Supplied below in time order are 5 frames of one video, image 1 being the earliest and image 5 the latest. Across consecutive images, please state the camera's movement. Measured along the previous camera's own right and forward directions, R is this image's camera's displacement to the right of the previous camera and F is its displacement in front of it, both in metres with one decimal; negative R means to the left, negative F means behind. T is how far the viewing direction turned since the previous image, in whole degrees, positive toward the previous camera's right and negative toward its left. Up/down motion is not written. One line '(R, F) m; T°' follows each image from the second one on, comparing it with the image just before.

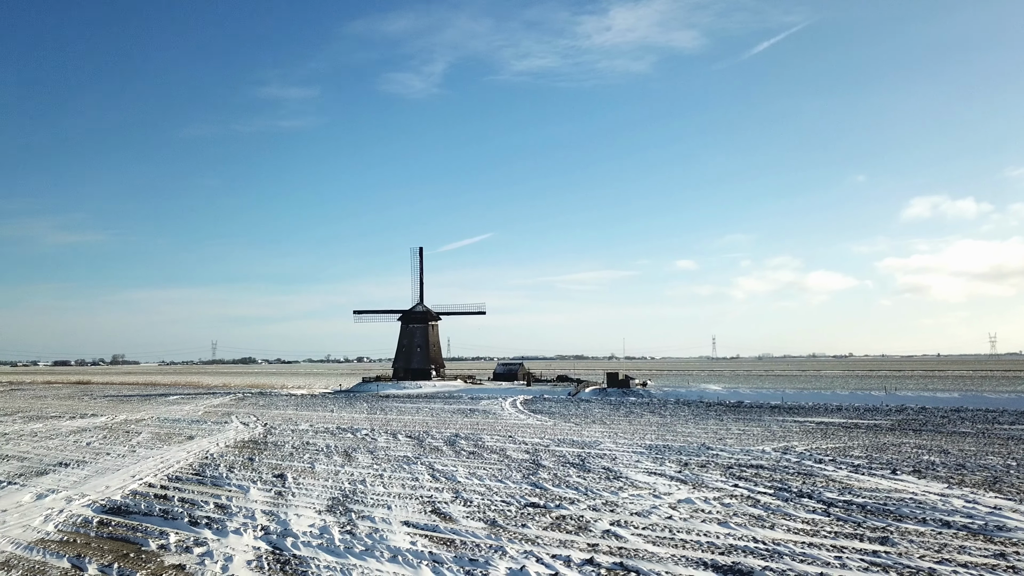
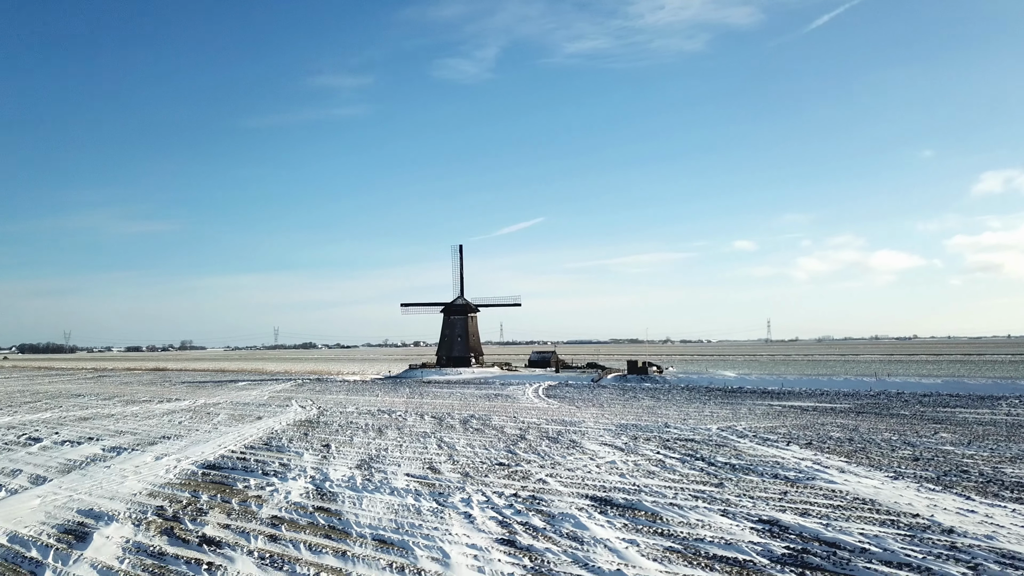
(+1.8, -3.2) m; -5°
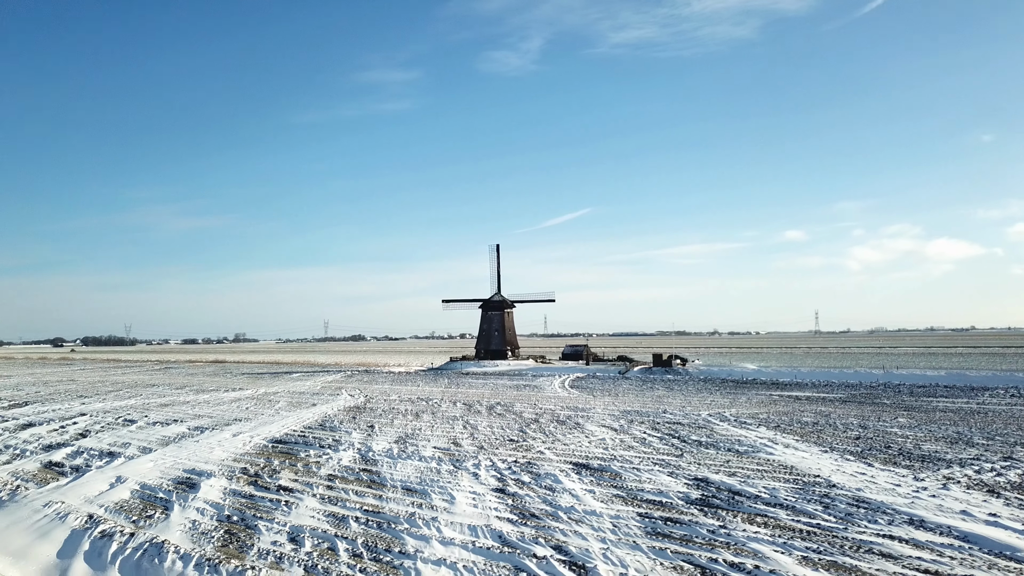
(+1.0, -2.5) m; -4°
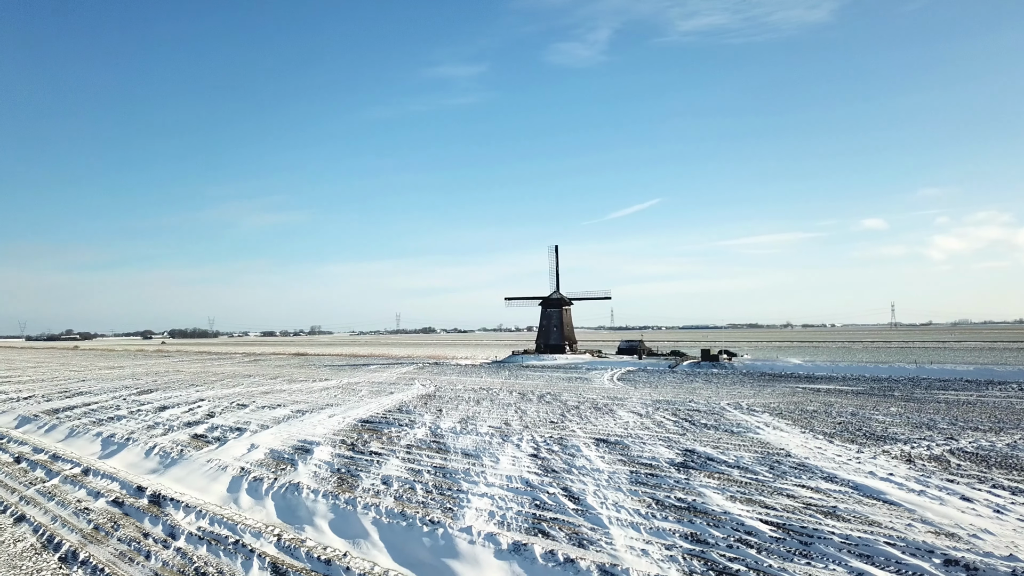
(+0.8, -3.2) m; -7°
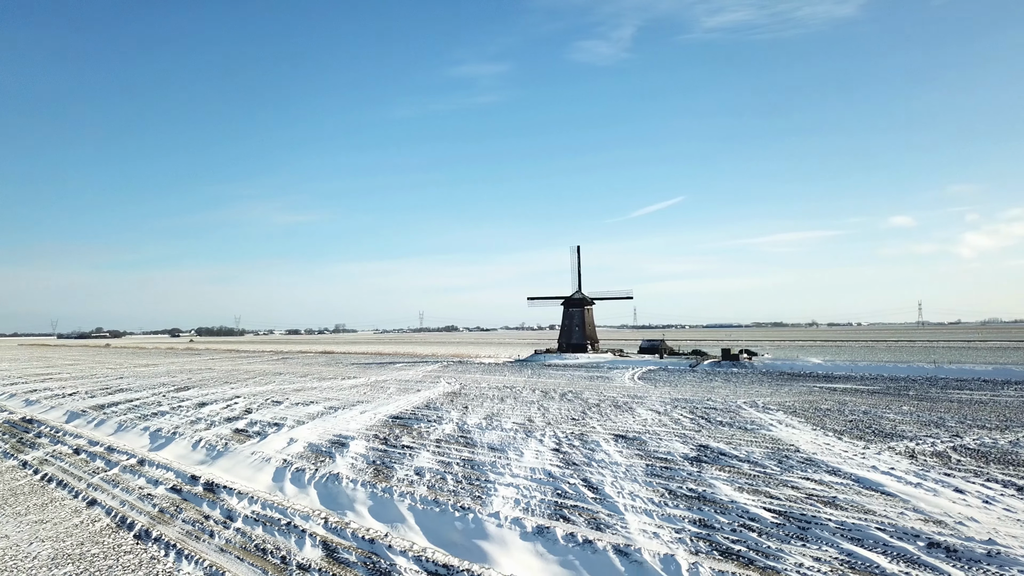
(0.0, -0.9) m; -2°
